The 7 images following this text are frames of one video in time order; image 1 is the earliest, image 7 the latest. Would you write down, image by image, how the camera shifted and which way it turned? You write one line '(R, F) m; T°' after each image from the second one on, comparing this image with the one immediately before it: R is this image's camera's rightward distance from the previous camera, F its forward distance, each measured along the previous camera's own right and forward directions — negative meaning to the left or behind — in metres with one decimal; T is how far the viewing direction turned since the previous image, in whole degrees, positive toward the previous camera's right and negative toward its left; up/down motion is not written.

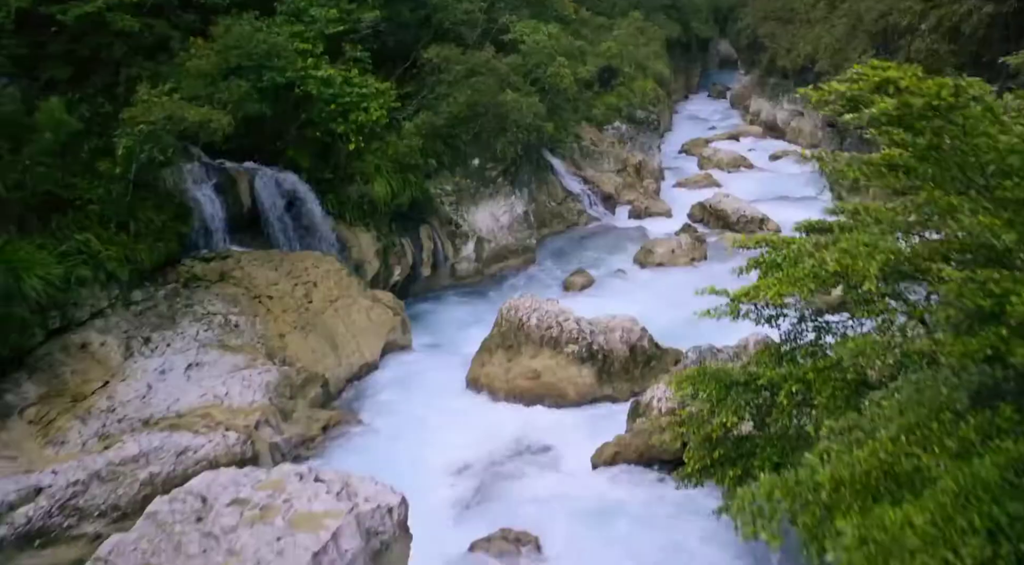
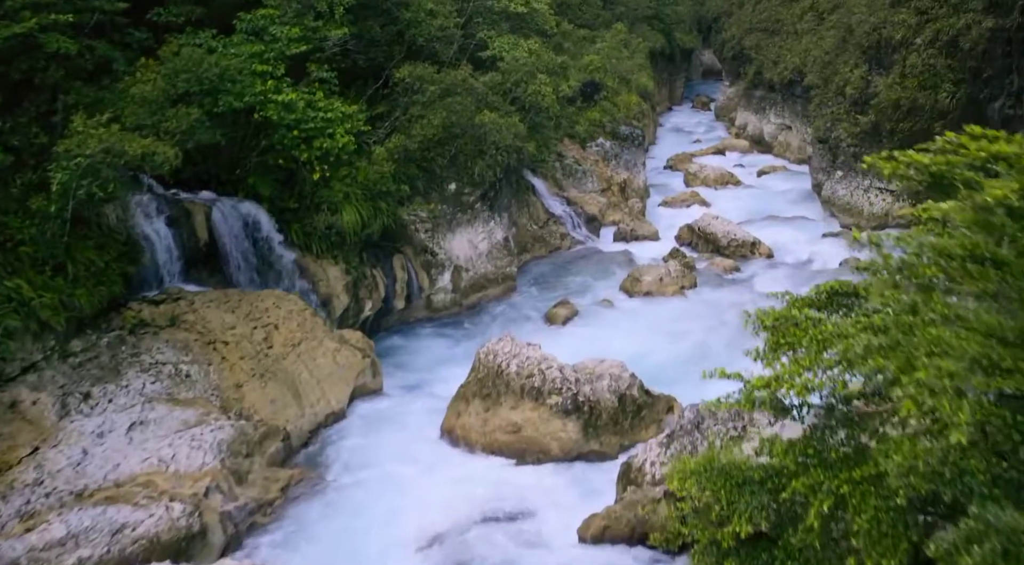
(+0.1, +1.0) m; +1°
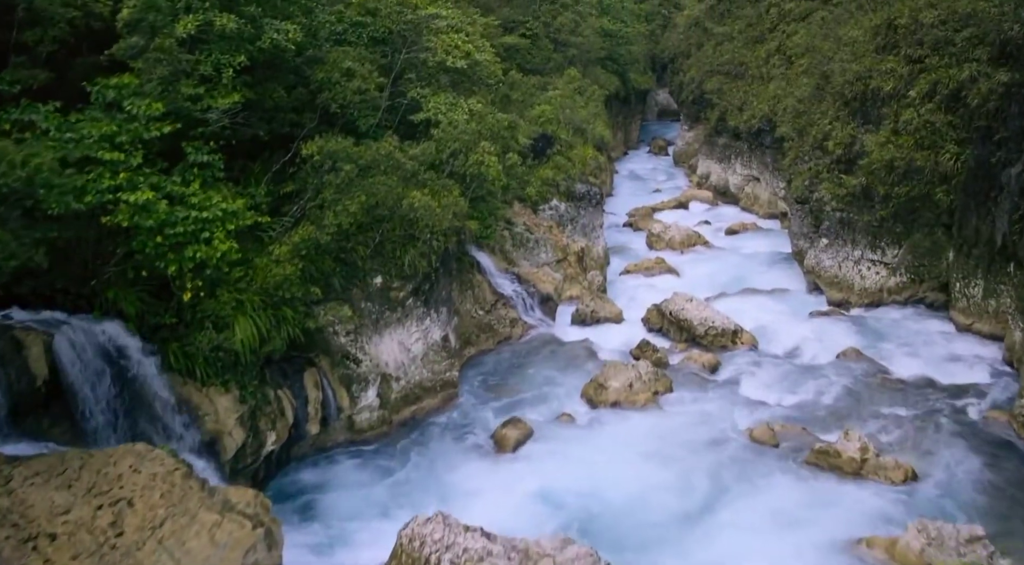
(+0.3, +2.9) m; +3°
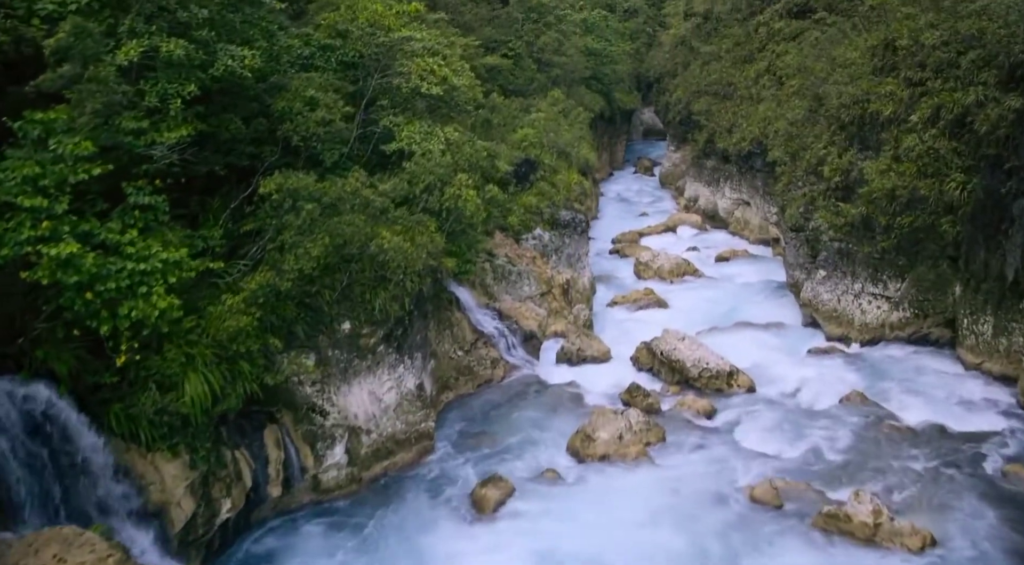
(+0.1, +1.1) m; +1°
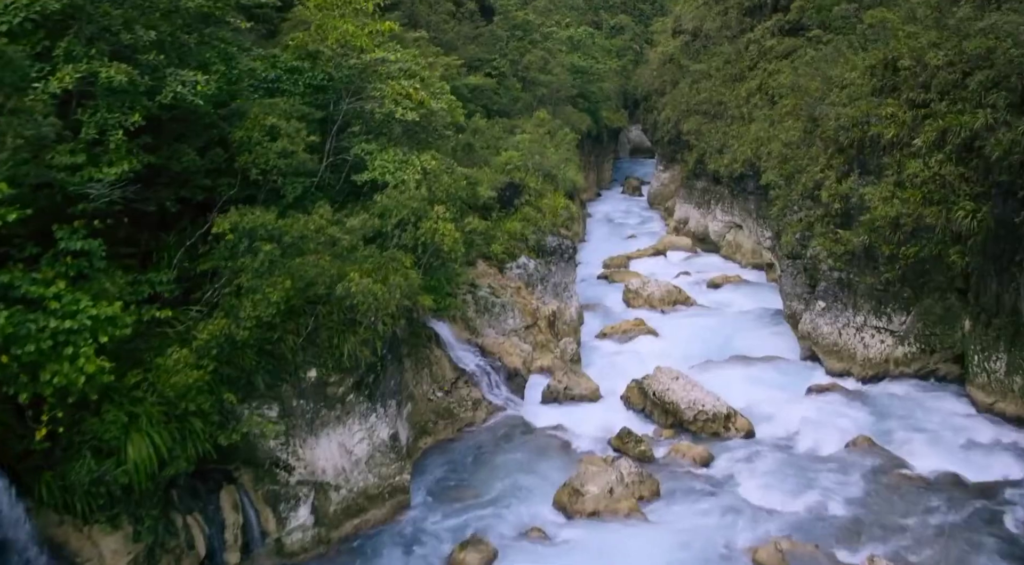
(+0.1, +1.0) m; +1°
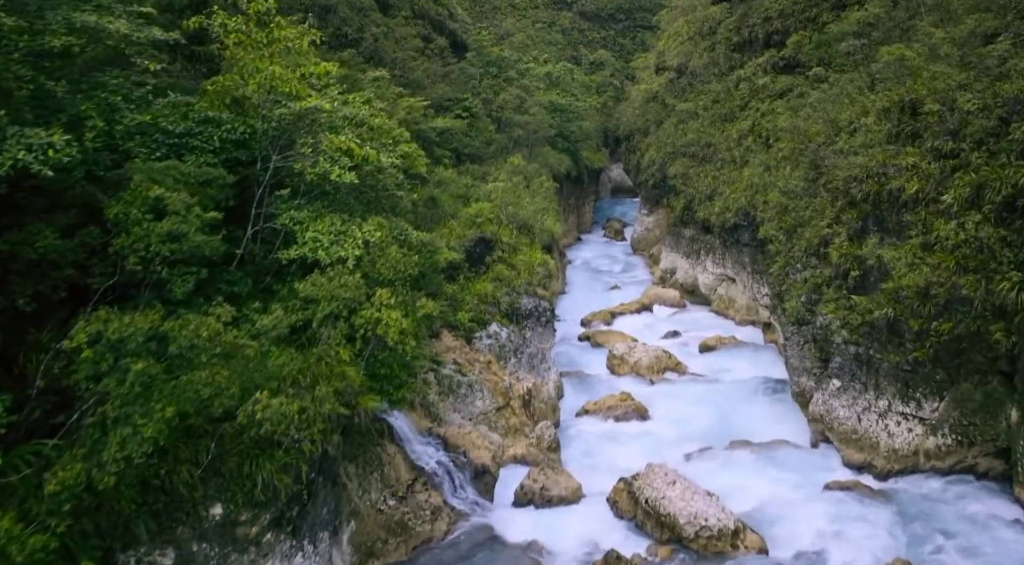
(+0.3, +2.4) m; +1°
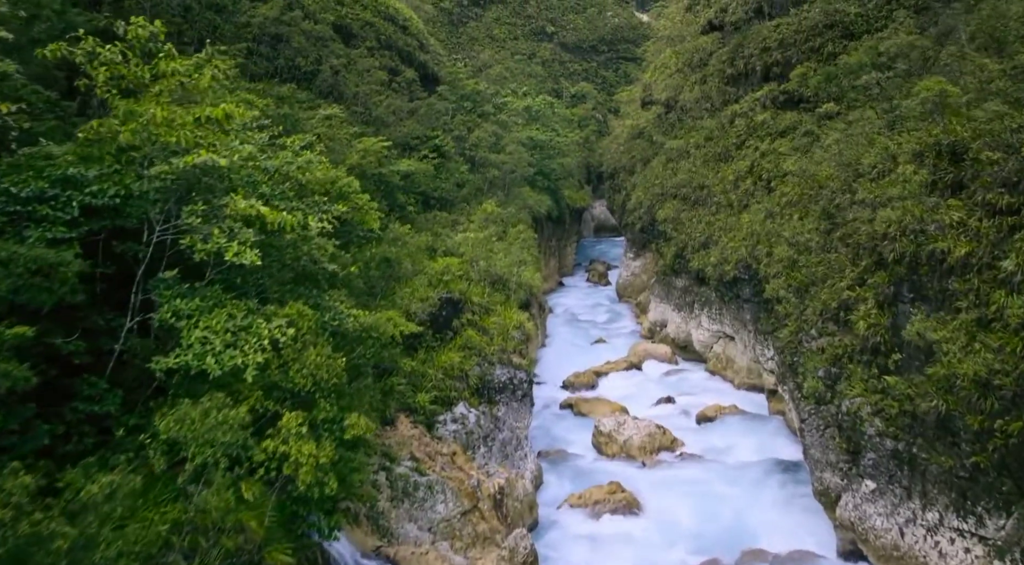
(+0.3, +2.6) m; +1°
